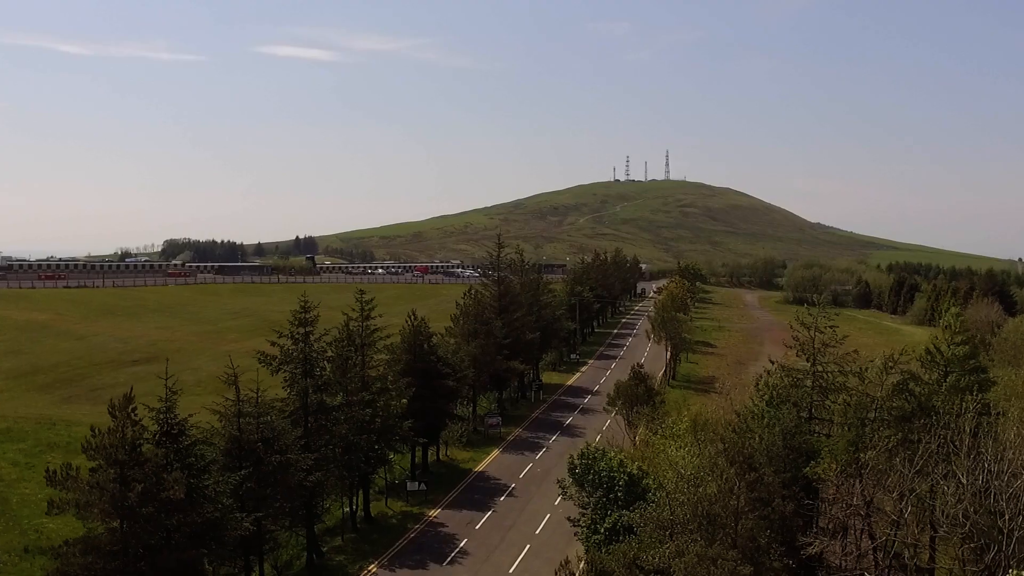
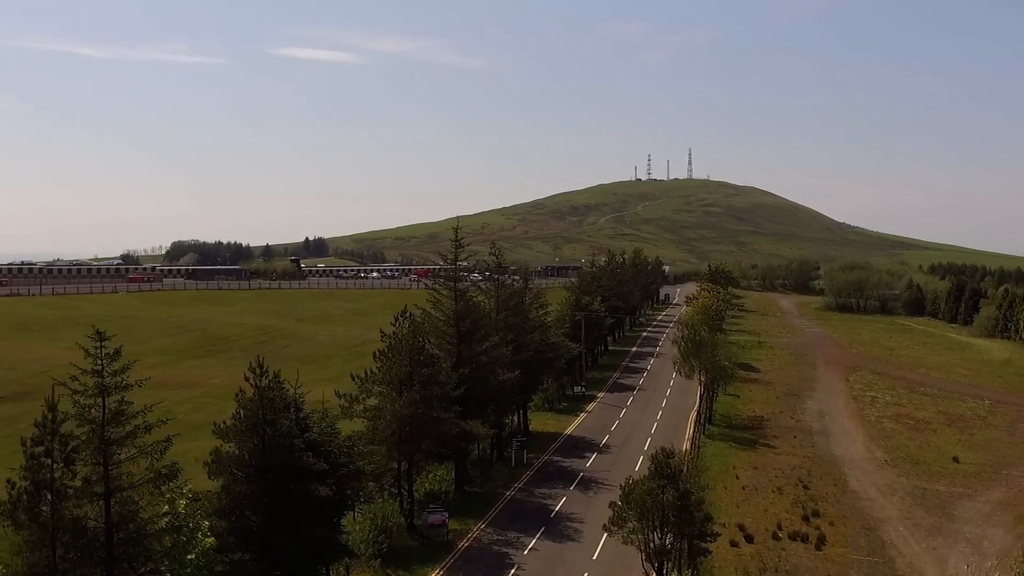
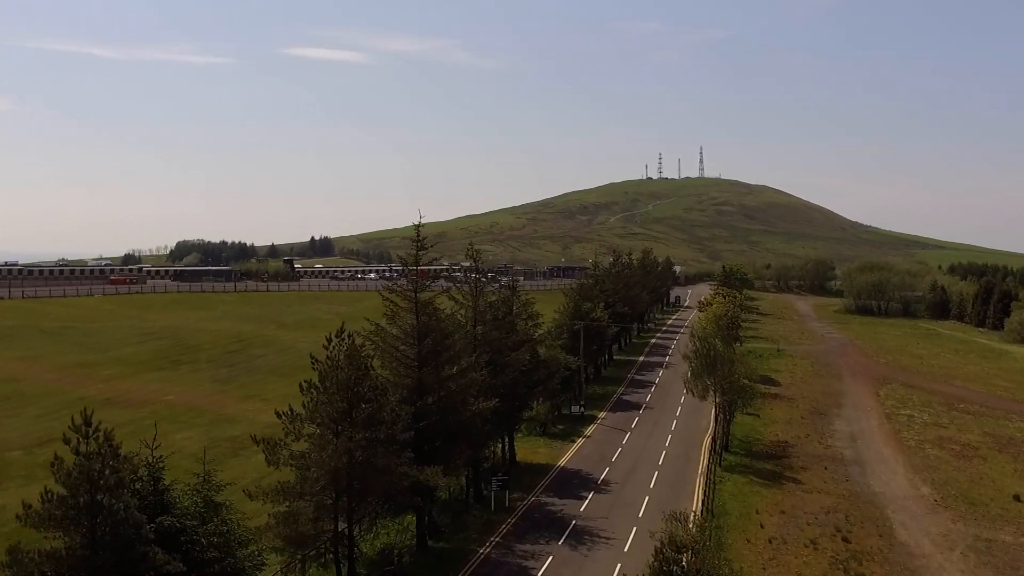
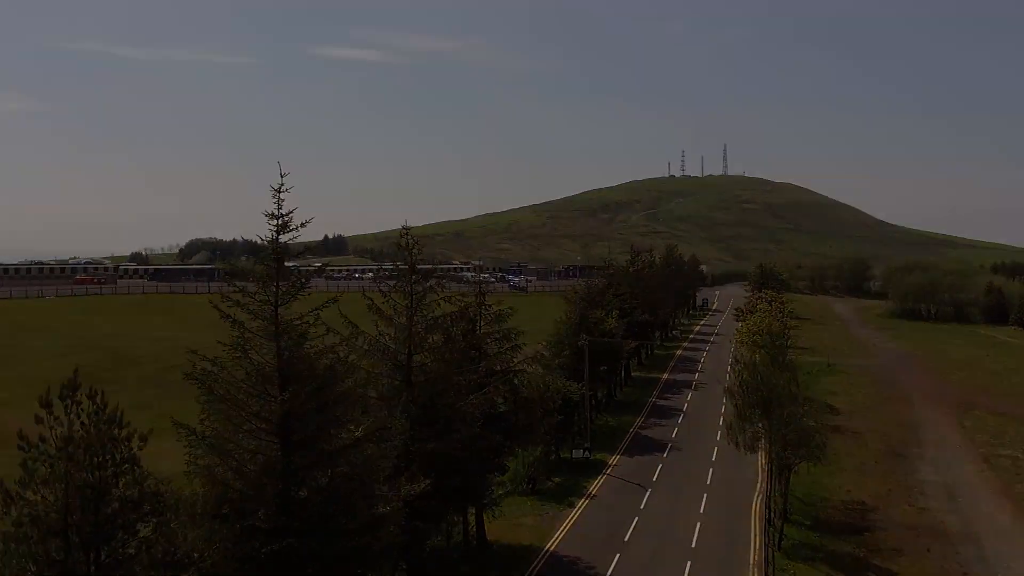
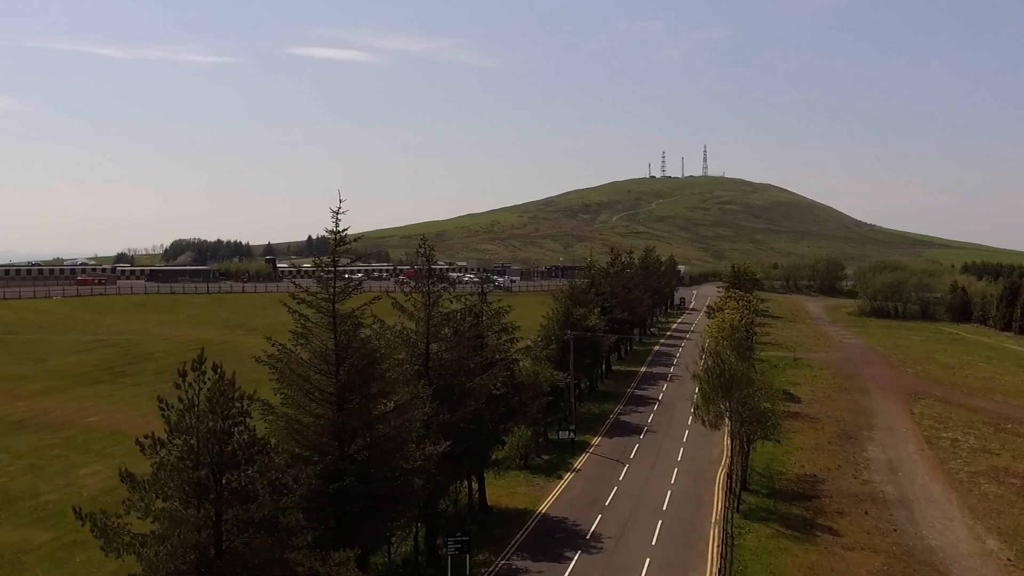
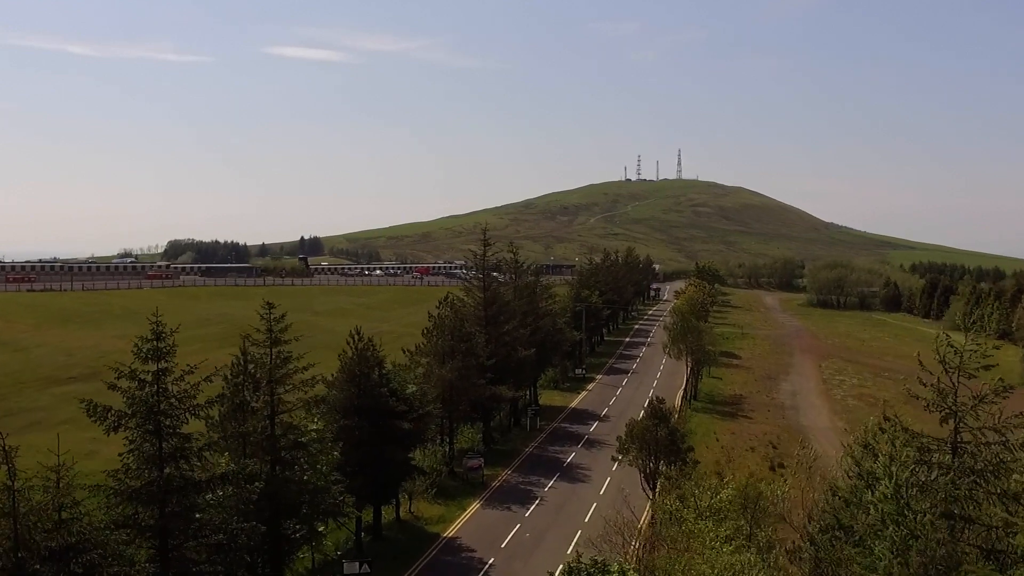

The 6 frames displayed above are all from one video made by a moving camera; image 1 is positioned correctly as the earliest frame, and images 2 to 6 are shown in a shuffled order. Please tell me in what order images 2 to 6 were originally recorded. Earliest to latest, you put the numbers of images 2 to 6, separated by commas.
6, 2, 3, 5, 4
